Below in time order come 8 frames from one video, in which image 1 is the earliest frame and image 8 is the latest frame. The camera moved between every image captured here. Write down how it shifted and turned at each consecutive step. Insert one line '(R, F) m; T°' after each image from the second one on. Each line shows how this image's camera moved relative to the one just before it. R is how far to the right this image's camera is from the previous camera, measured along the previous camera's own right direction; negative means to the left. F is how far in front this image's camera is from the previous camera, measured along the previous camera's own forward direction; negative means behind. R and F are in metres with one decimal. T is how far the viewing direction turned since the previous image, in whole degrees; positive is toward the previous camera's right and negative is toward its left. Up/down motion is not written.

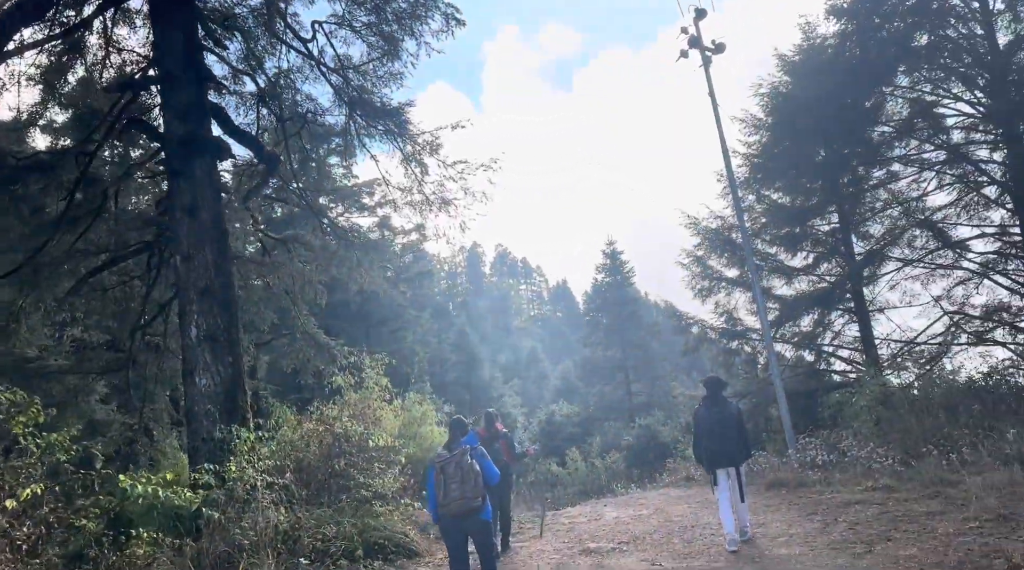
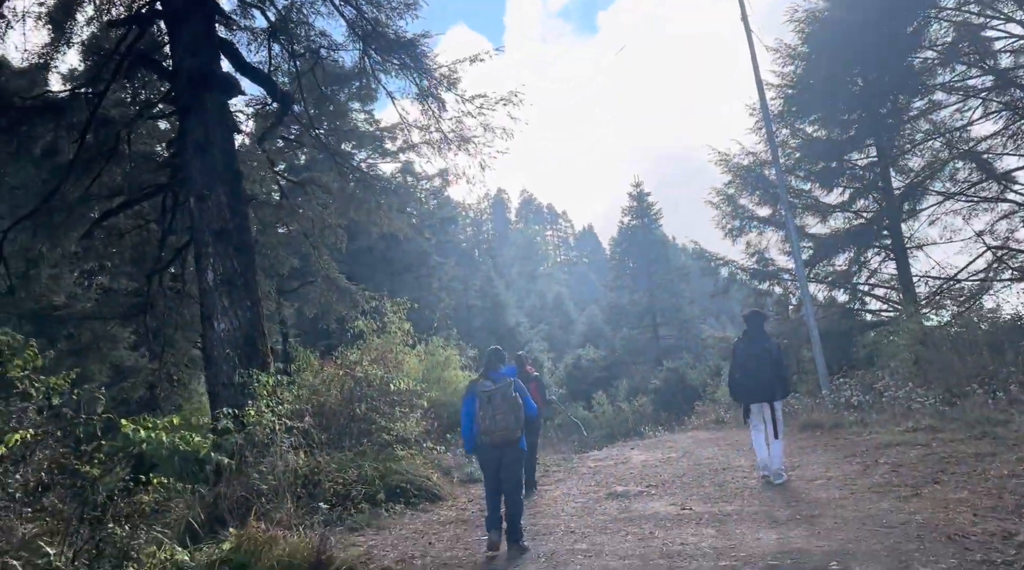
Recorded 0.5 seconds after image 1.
(0.0, +0.4) m; -2°
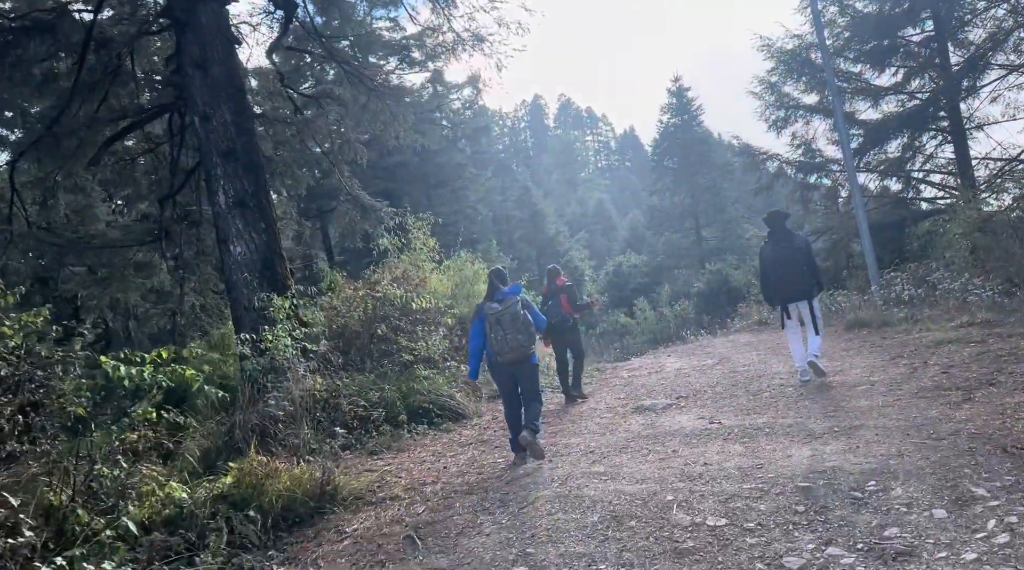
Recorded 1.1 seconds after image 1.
(+0.3, +0.5) m; -4°
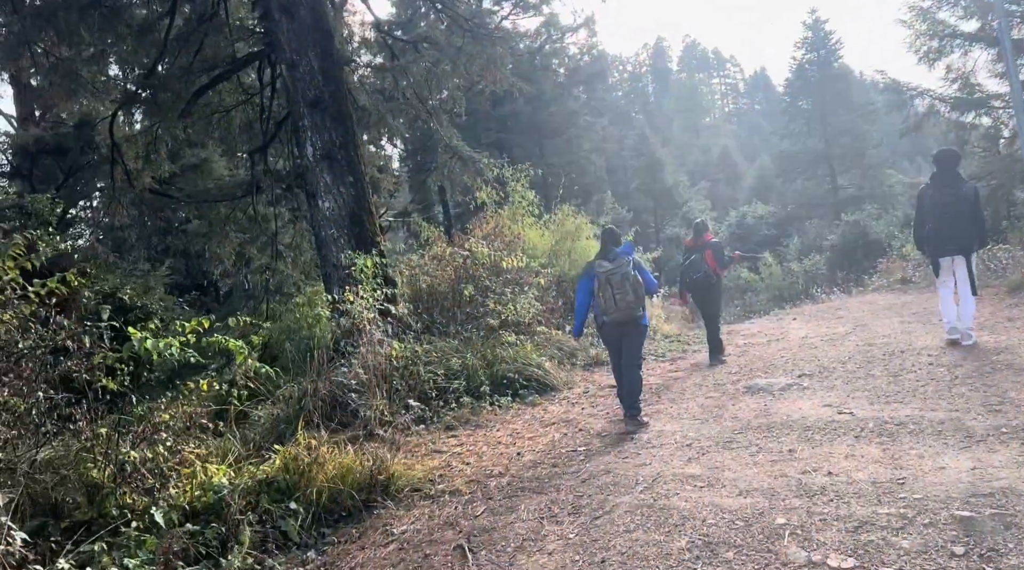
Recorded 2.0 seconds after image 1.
(+0.2, +0.8) m; -9°
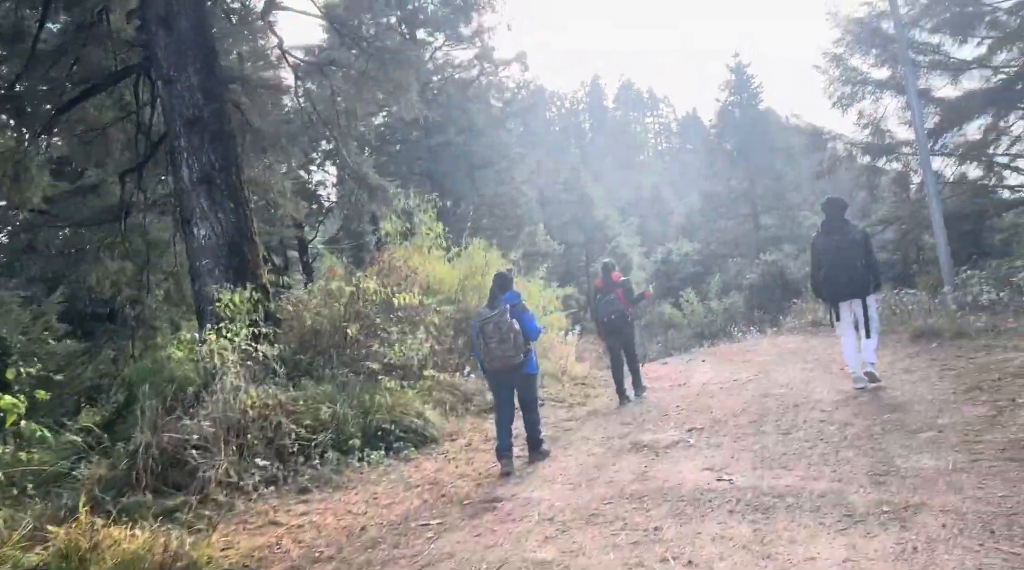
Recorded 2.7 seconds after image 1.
(+0.5, +0.5) m; +5°
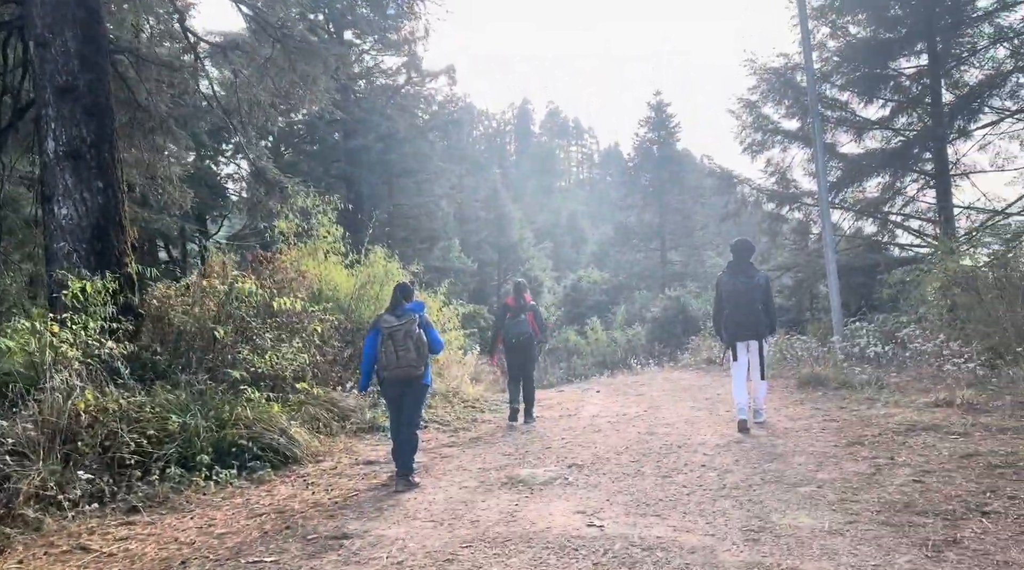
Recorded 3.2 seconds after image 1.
(+0.2, +0.4) m; +6°
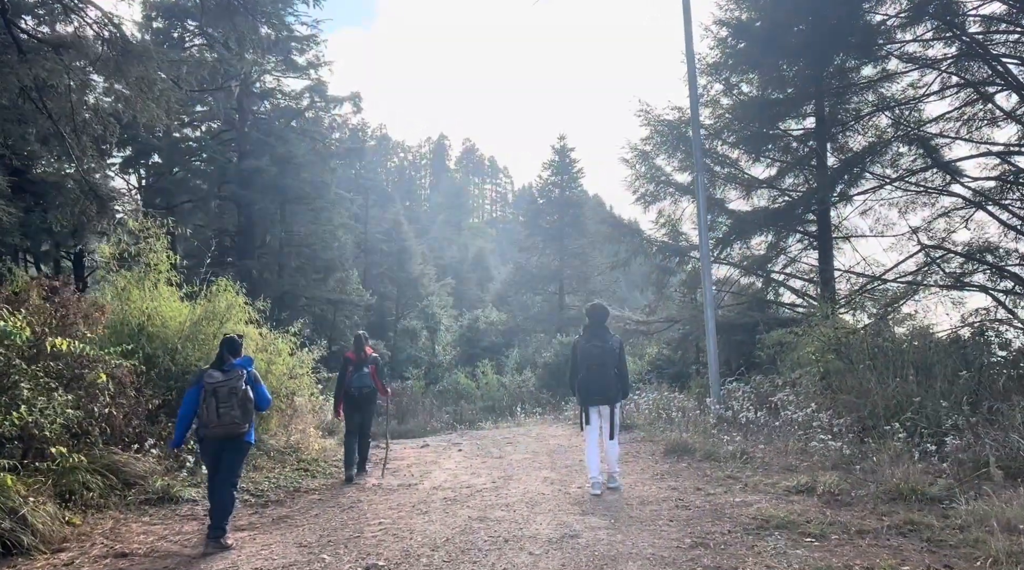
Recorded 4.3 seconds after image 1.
(+0.7, +0.9) m; +7°
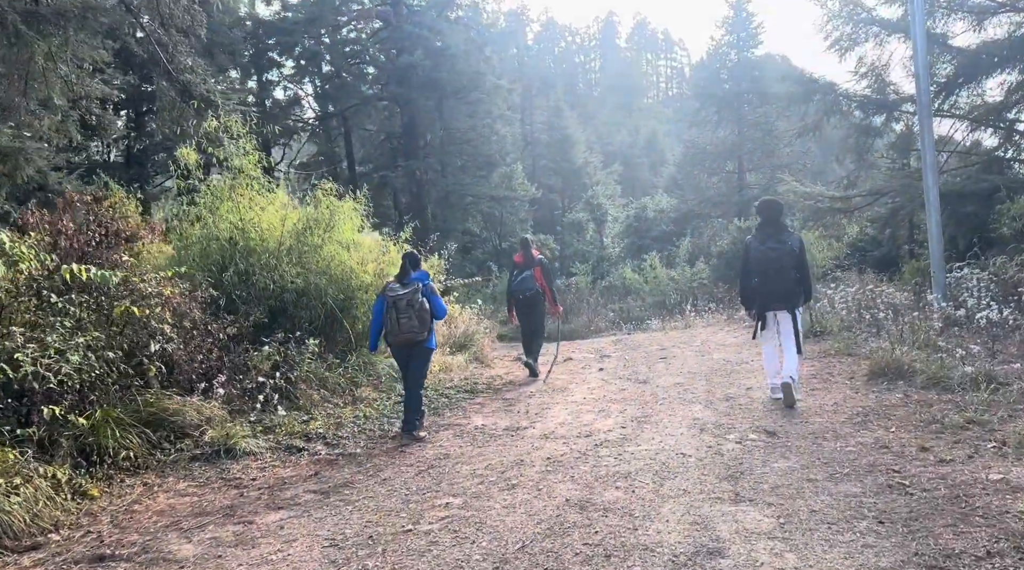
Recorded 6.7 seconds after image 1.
(+0.4, +2.0) m; -14°
